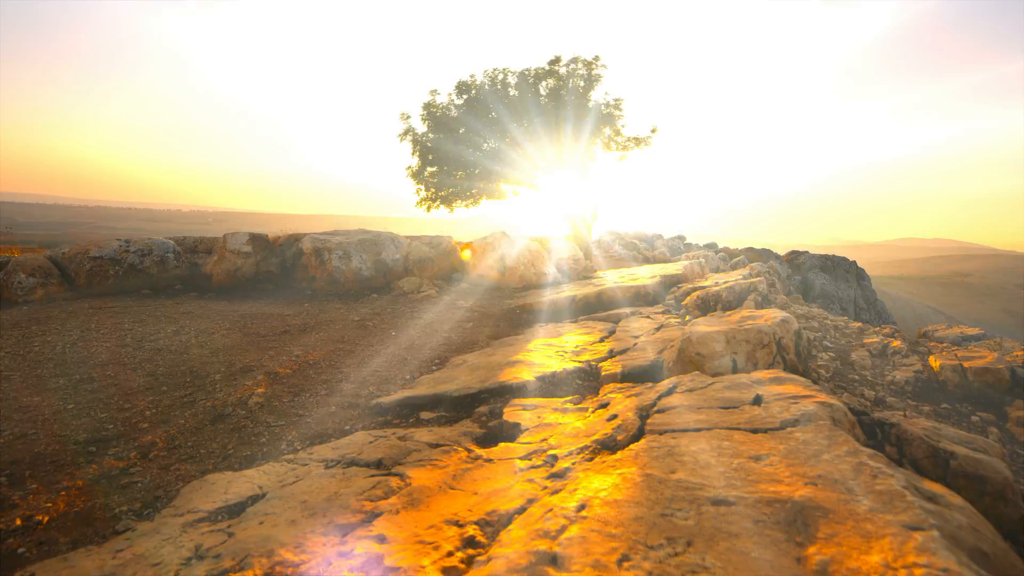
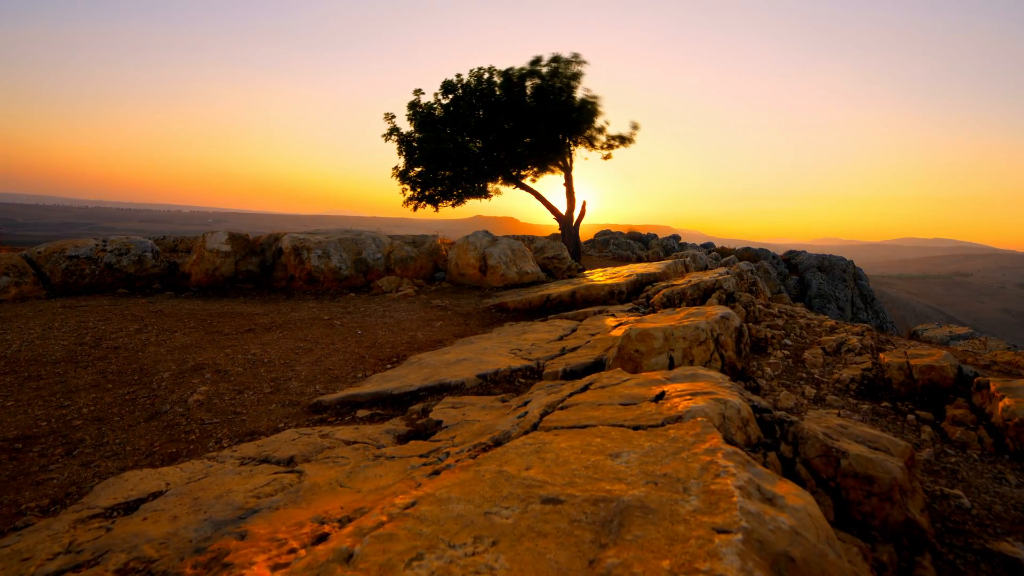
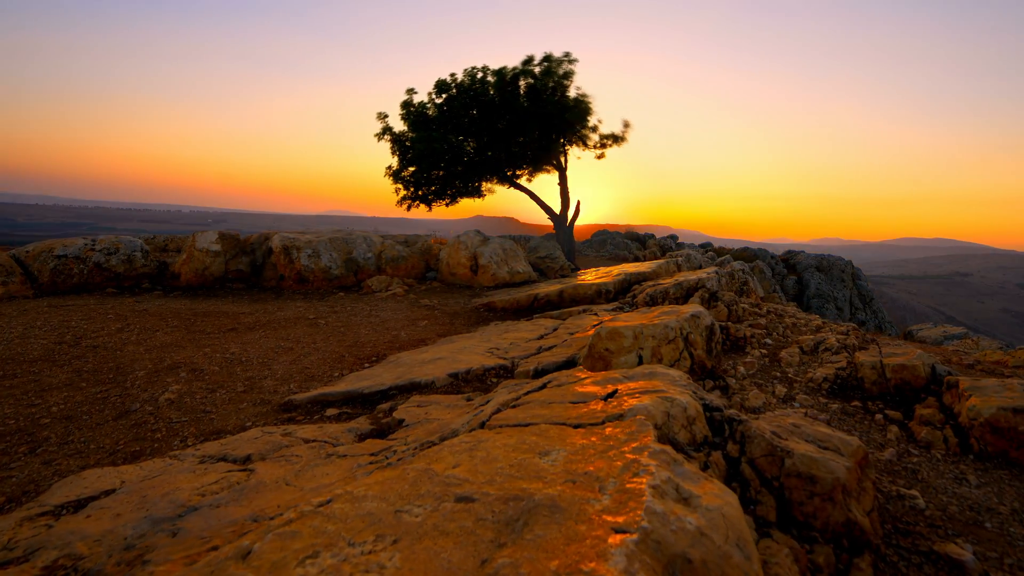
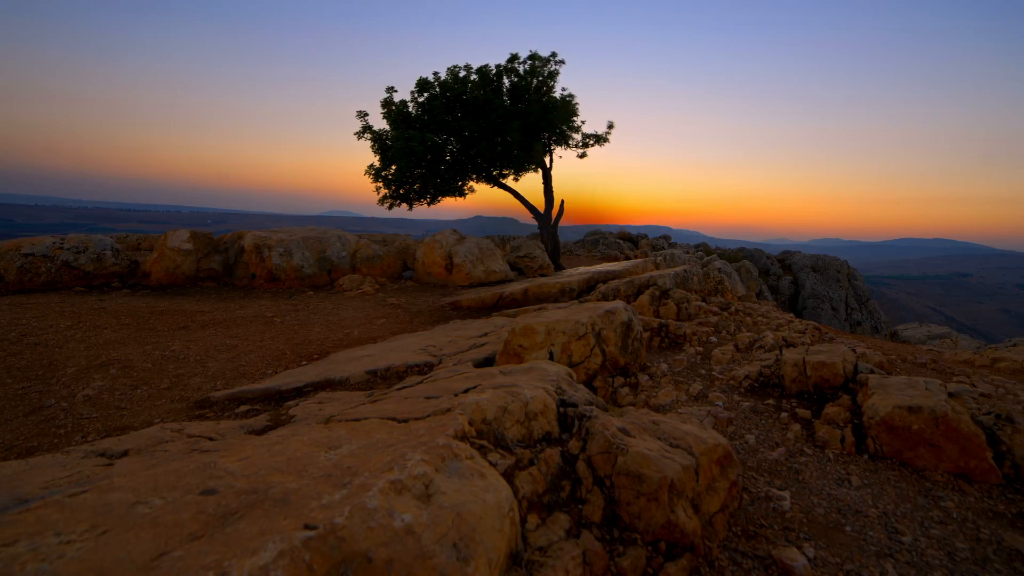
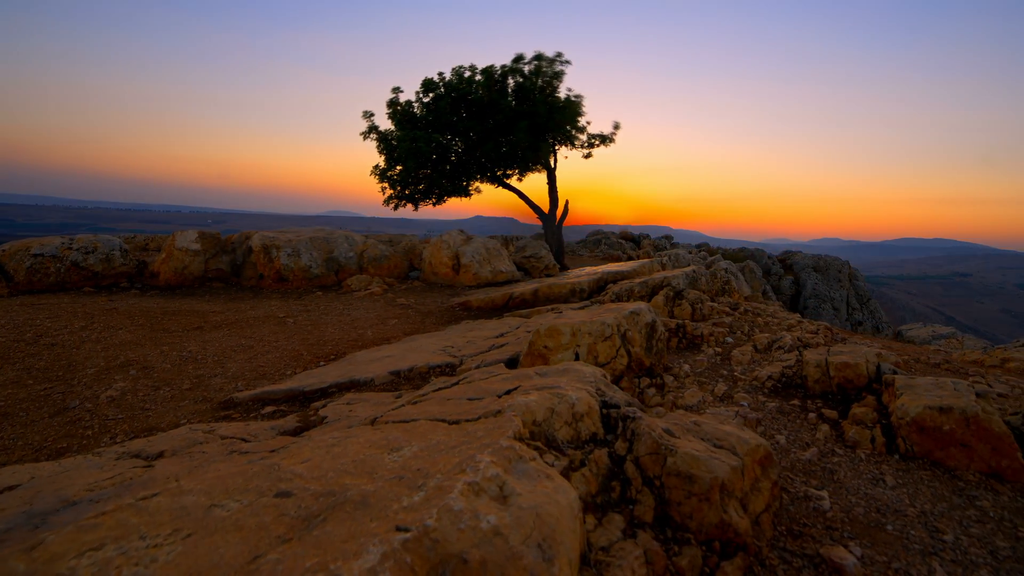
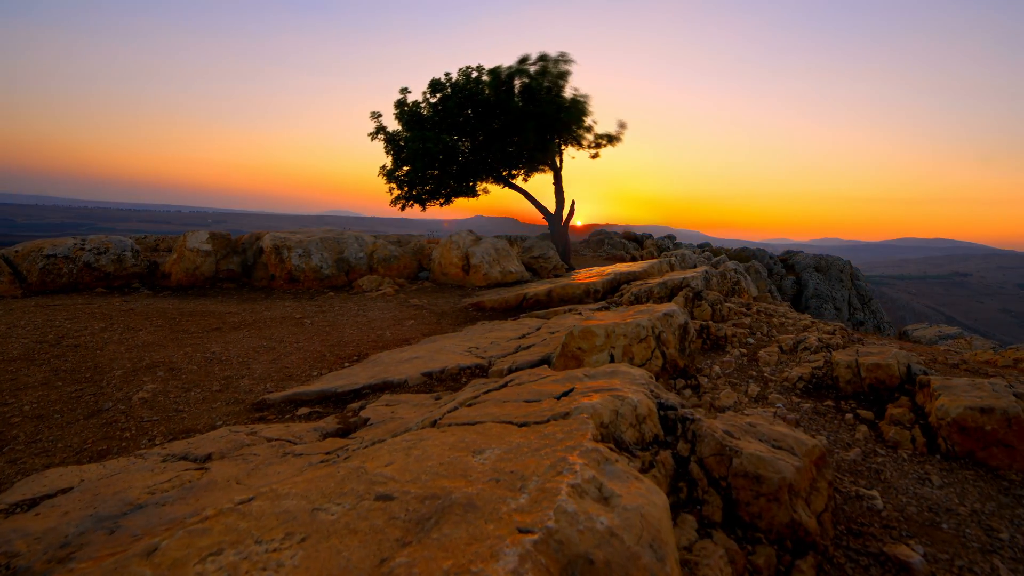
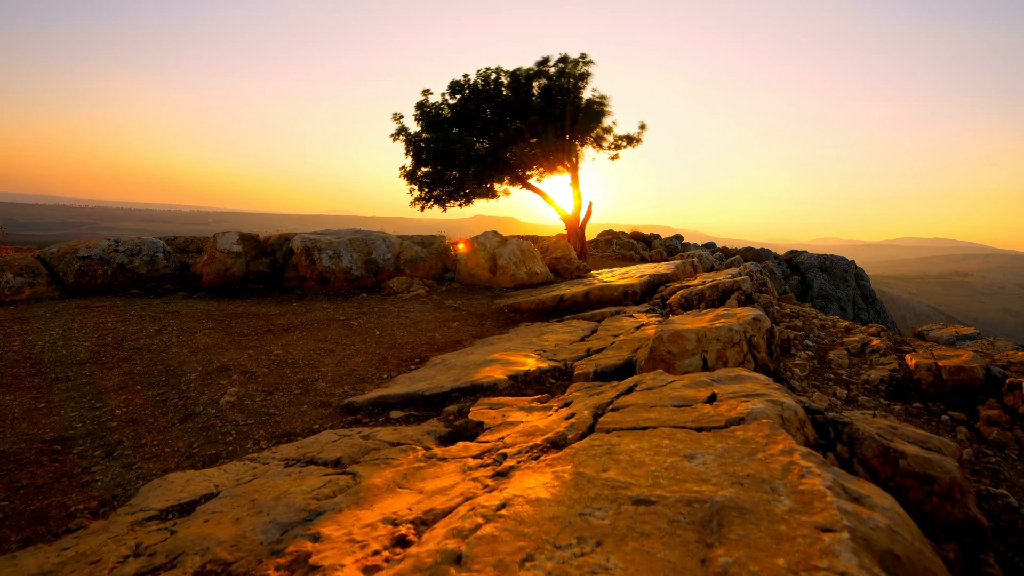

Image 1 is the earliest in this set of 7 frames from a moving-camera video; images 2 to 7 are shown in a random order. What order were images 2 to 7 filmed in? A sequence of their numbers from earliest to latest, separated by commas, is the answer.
7, 2, 3, 6, 5, 4
